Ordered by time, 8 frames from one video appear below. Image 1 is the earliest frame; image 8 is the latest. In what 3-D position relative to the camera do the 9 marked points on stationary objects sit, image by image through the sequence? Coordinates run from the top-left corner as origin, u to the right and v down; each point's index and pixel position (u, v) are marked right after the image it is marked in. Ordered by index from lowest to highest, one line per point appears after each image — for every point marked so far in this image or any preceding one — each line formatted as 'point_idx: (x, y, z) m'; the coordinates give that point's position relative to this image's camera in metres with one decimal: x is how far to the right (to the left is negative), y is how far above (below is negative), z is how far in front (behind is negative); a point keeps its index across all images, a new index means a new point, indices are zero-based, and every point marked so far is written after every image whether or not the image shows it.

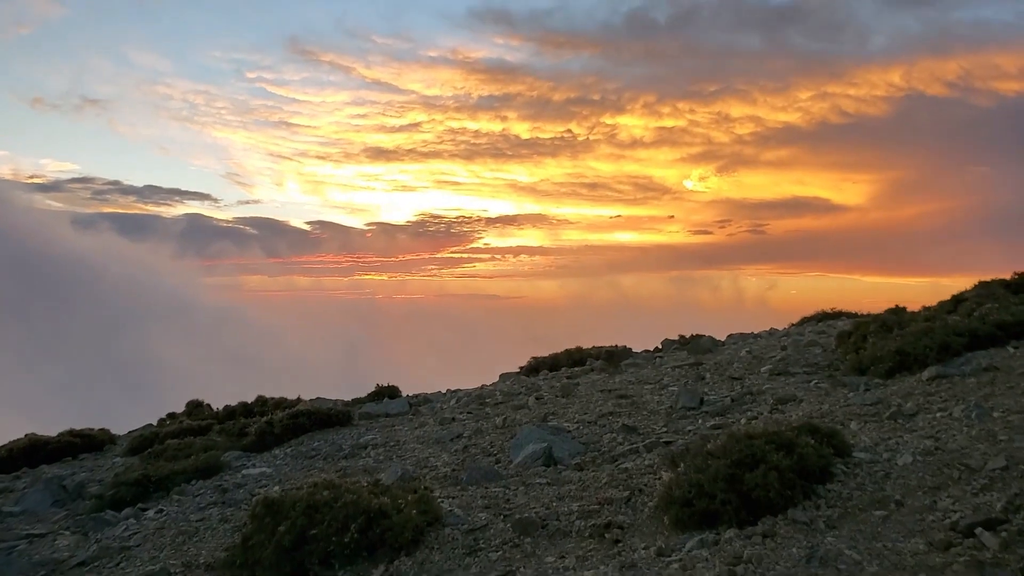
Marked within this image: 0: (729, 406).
0: (+2.8, -1.5, +12.4) m
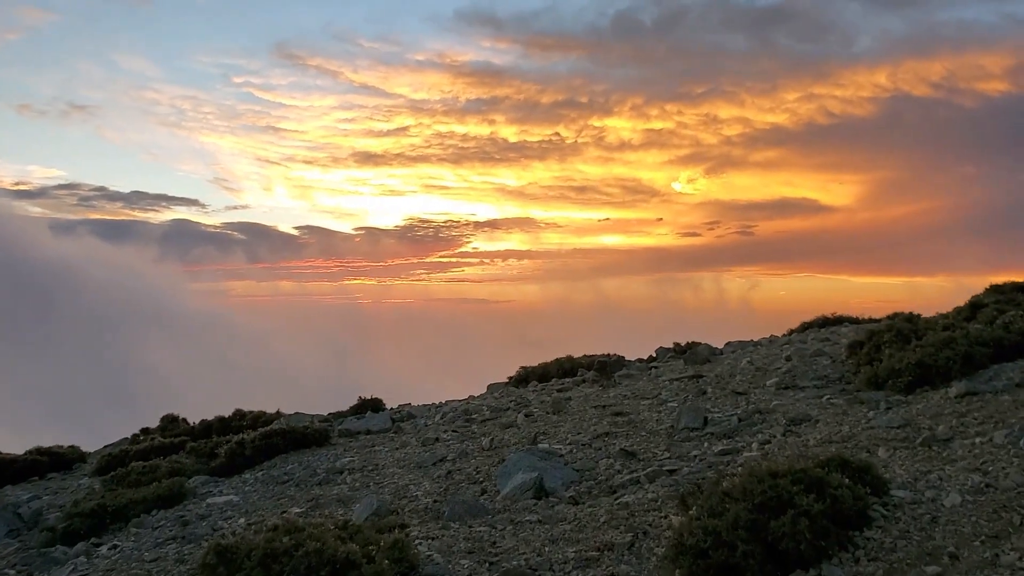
0: (+2.6, -1.6, +11.3) m
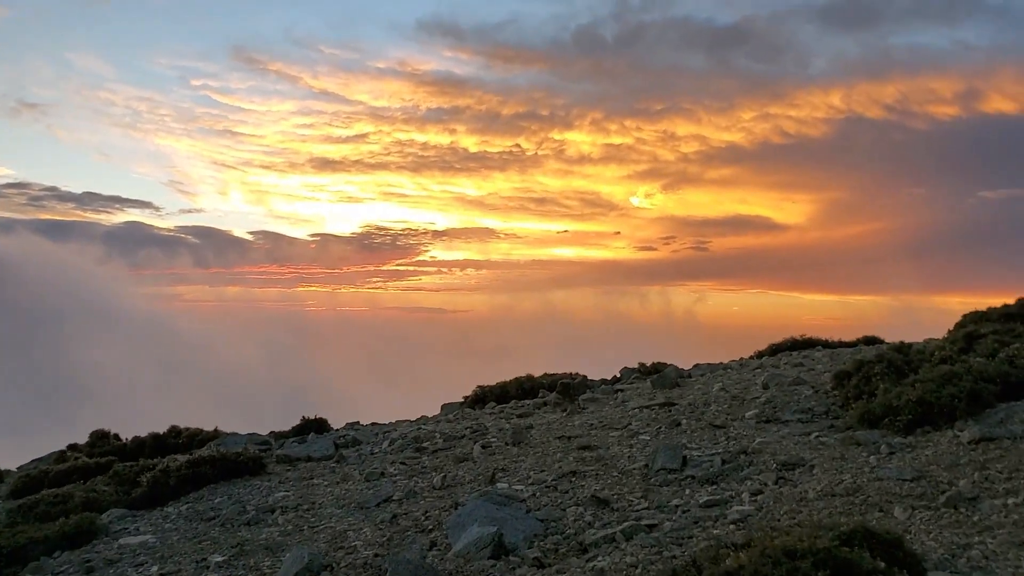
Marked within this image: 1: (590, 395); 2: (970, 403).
0: (+2.2, -1.9, +10.0) m
1: (+1.6, -2.2, +19.3) m
2: (+5.1, -1.3, +10.8) m
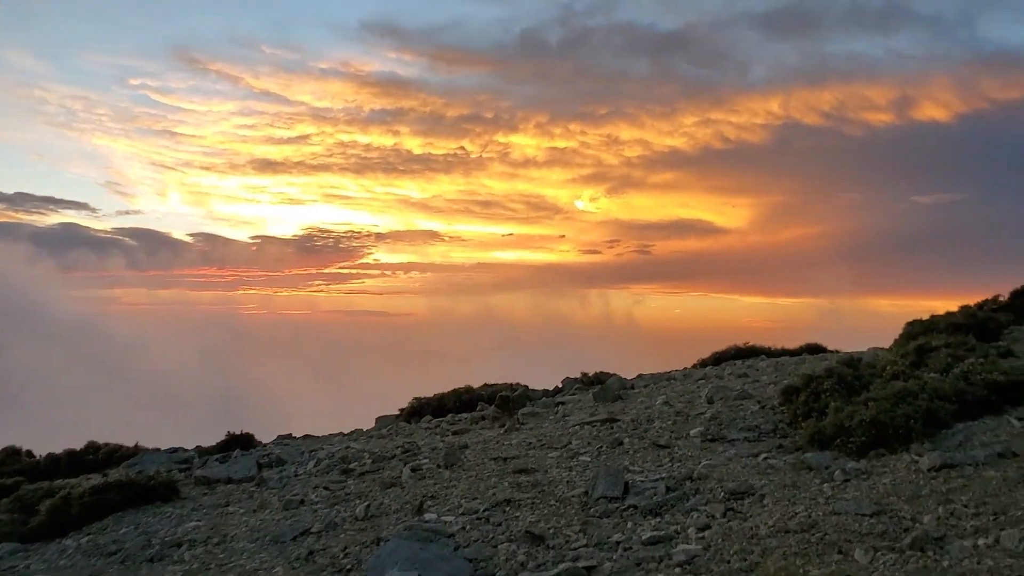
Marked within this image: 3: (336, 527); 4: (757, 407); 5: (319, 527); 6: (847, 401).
0: (+1.5, -2.1, +9.3) m
1: (+0.3, -2.3, +18.5) m
2: (+4.4, -1.4, +10.2) m
3: (-2.0, -2.7, +10.7) m
4: (+3.5, -1.7, +13.8) m
5: (-2.2, -2.7, +10.8) m
6: (+4.0, -1.3, +11.4) m
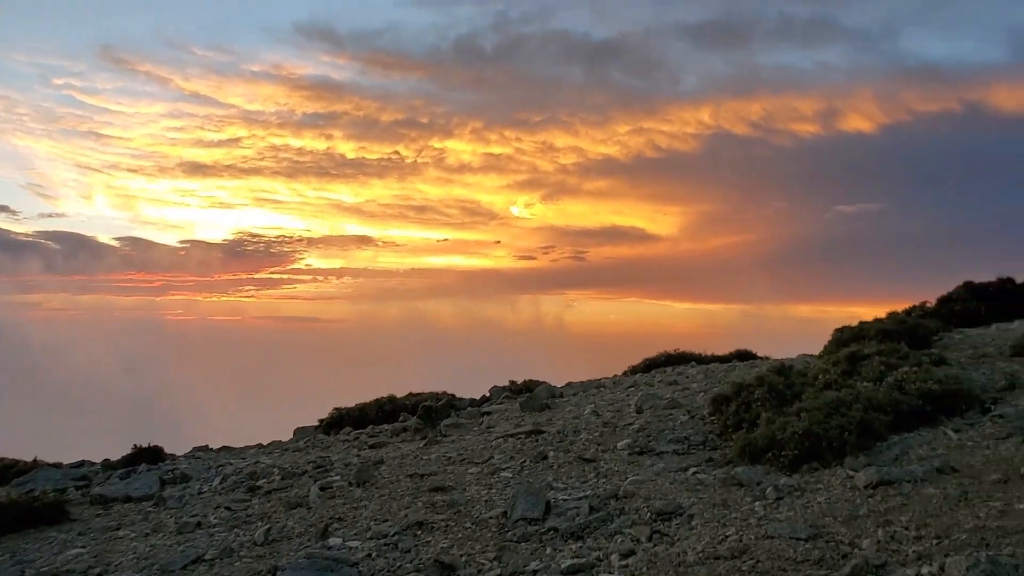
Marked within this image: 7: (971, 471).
0: (+0.7, -2.1, +8.6) m
1: (-1.1, -2.4, +17.7) m
2: (+3.5, -1.5, +9.7) m
3: (-2.9, -2.7, +9.8) m
4: (+2.4, -1.8, +13.2) m
5: (-3.1, -2.7, +9.9) m
6: (+3.0, -1.4, +10.9) m
7: (+3.9, -1.6, +8.3) m
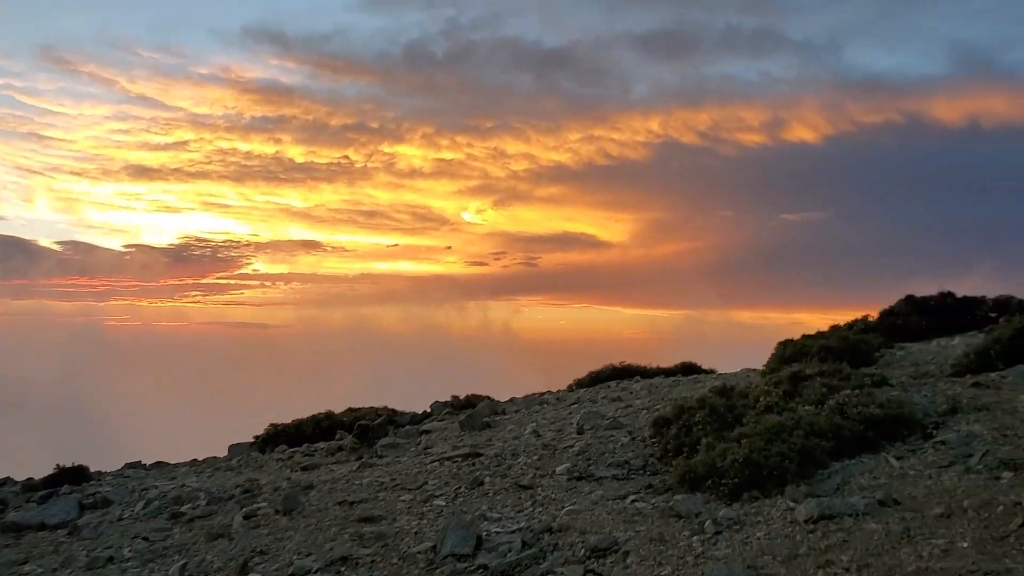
0: (+0.1, -2.3, +8.2) m
1: (-2.2, -2.7, +17.2) m
2: (+2.8, -1.7, +9.4) m
3: (-3.5, -2.9, +9.2) m
4: (+1.5, -2.0, +12.9) m
5: (-3.8, -2.9, +9.3) m
6: (+2.3, -1.6, +10.6) m
7: (+3.3, -1.8, +8.0) m
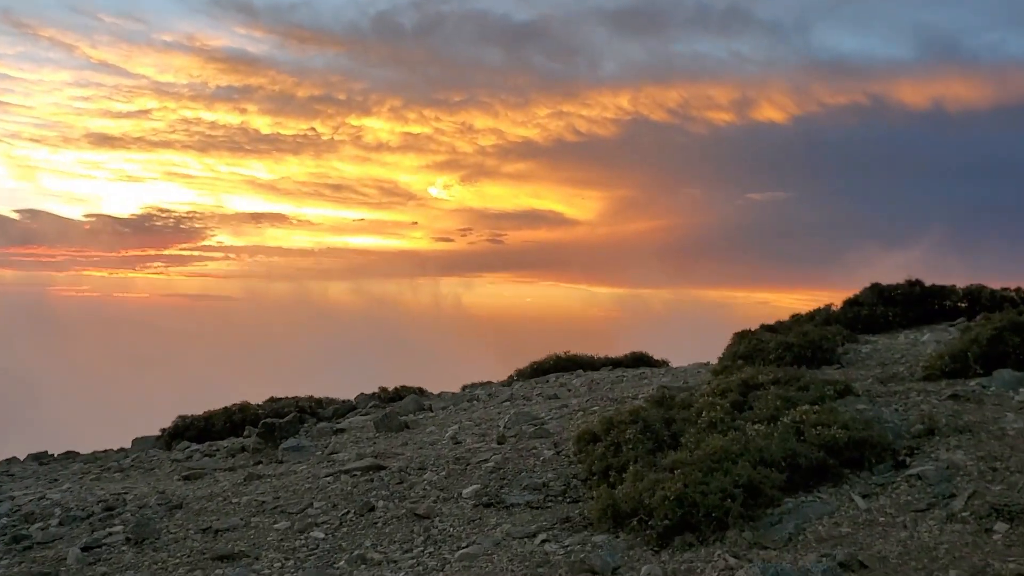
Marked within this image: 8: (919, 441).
0: (-0.9, -2.3, +6.3) m
1: (-3.4, -2.4, +15.2) m
2: (+1.9, -1.7, +7.6) m
3: (-4.5, -2.8, +7.2) m
4: (+0.4, -1.9, +11.0) m
5: (-4.7, -2.8, +7.3) m
6: (+1.3, -1.6, +8.8) m
7: (+2.4, -1.8, +6.3) m
8: (+3.7, -1.4, +8.7) m
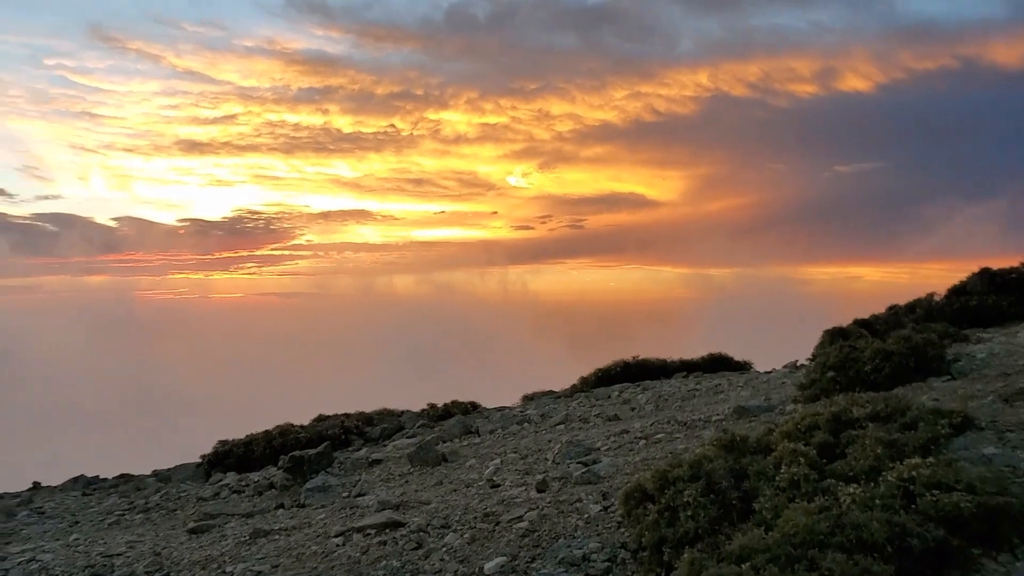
0: (-0.9, -2.6, +4.5) m
1: (-2.7, -2.7, +13.6) m
2: (+1.9, -1.9, +5.6) m
3: (-4.4, -3.3, +5.7) m
4: (+0.8, -2.1, +9.1) m
5: (-4.6, -3.3, +5.8) m
6: (+1.4, -1.8, +6.7) m
7: (+2.4, -2.0, +4.2) m
8: (+3.8, -1.5, +6.5) m
